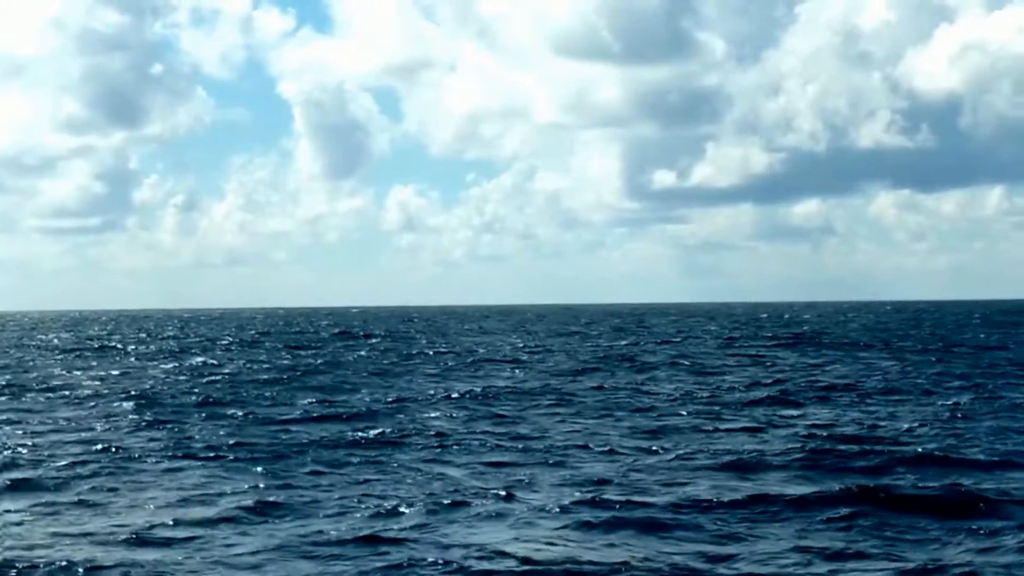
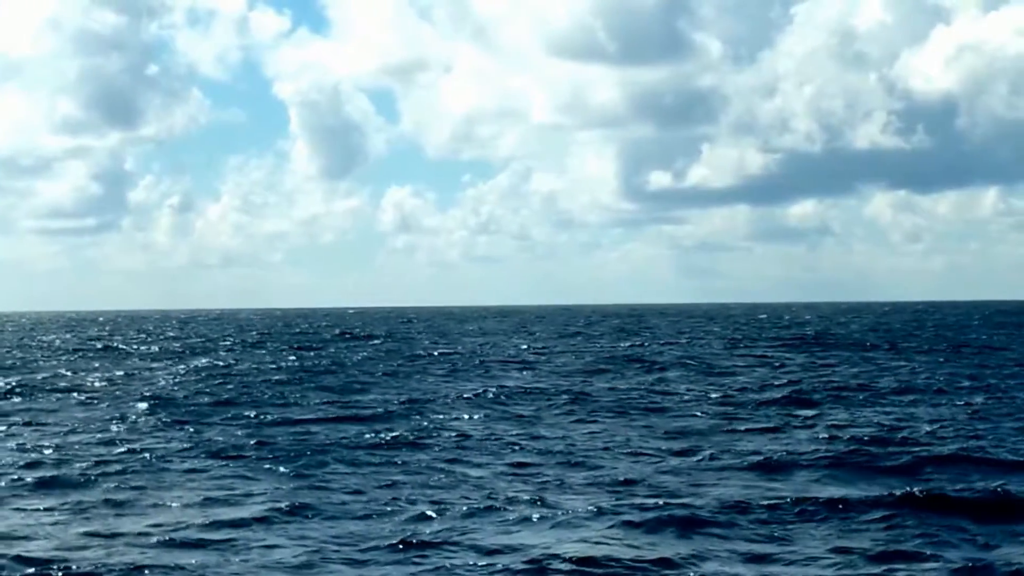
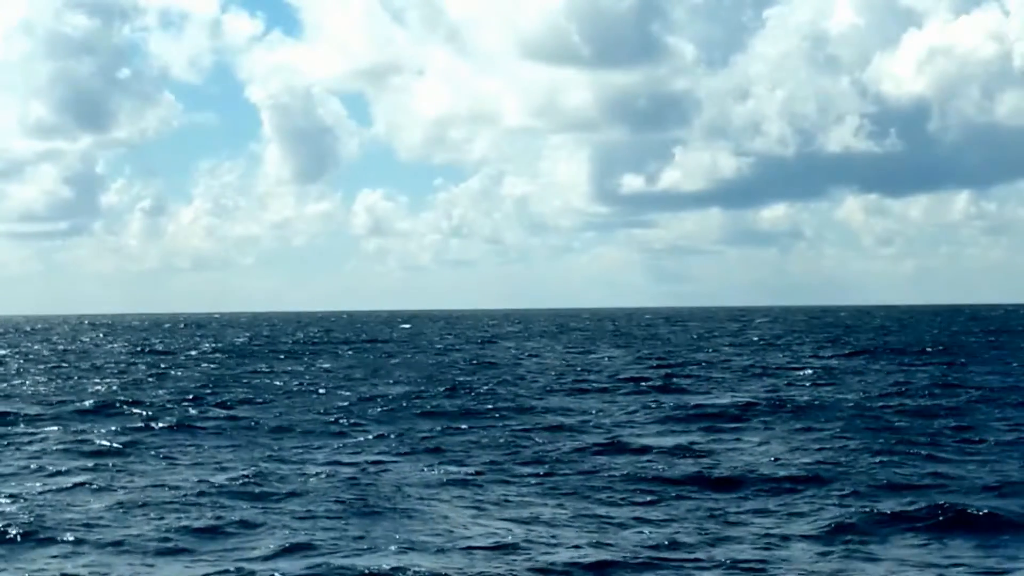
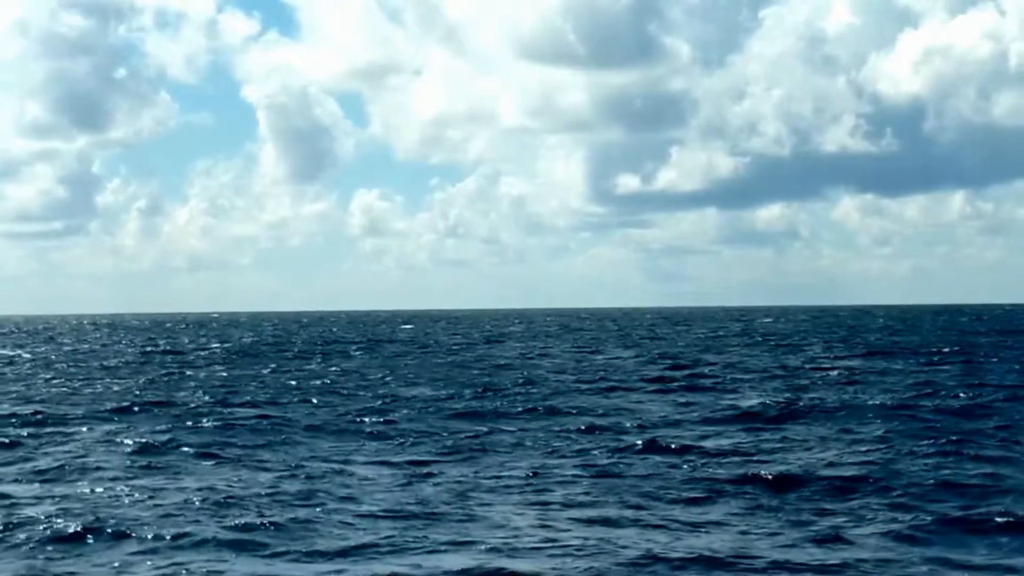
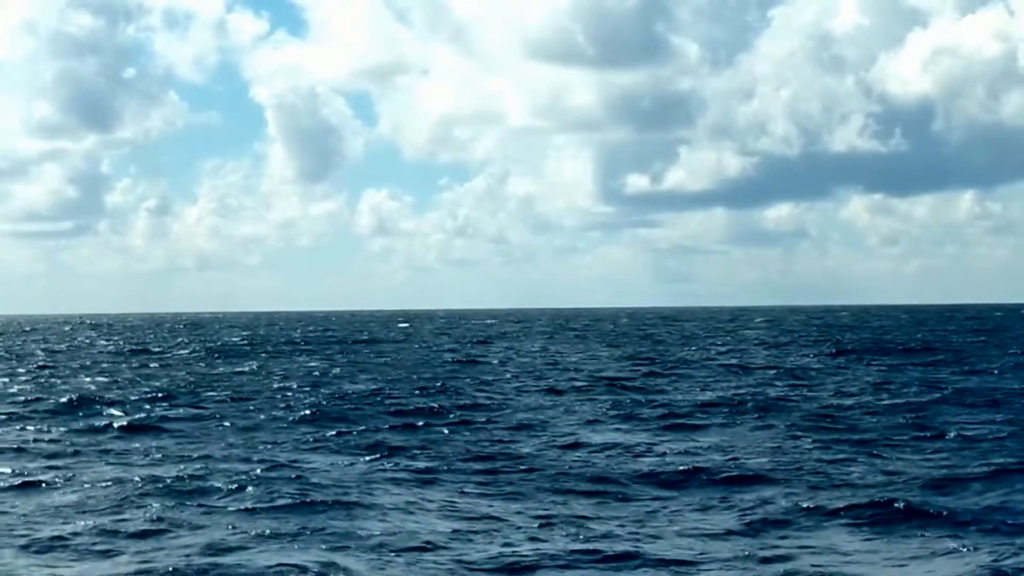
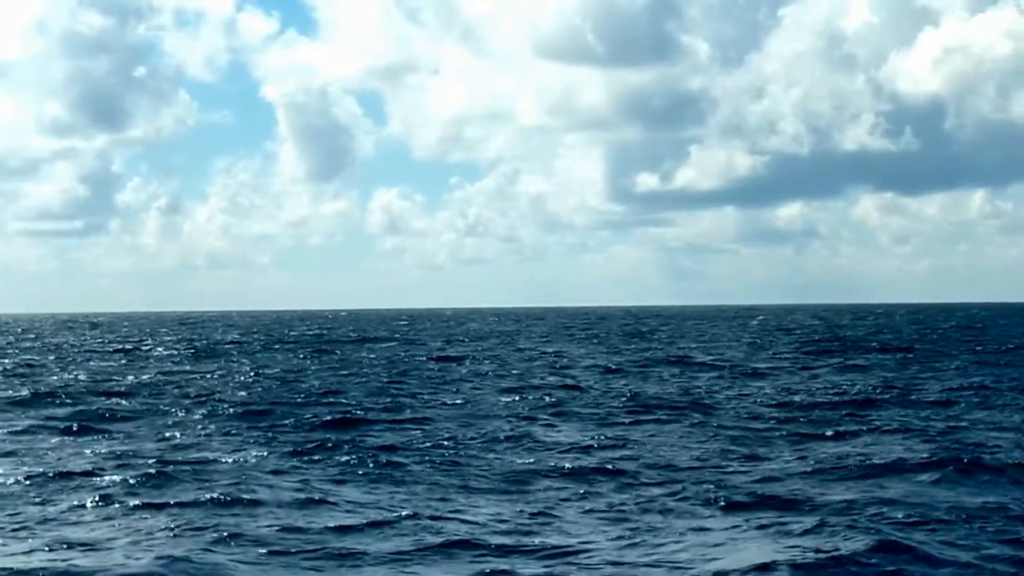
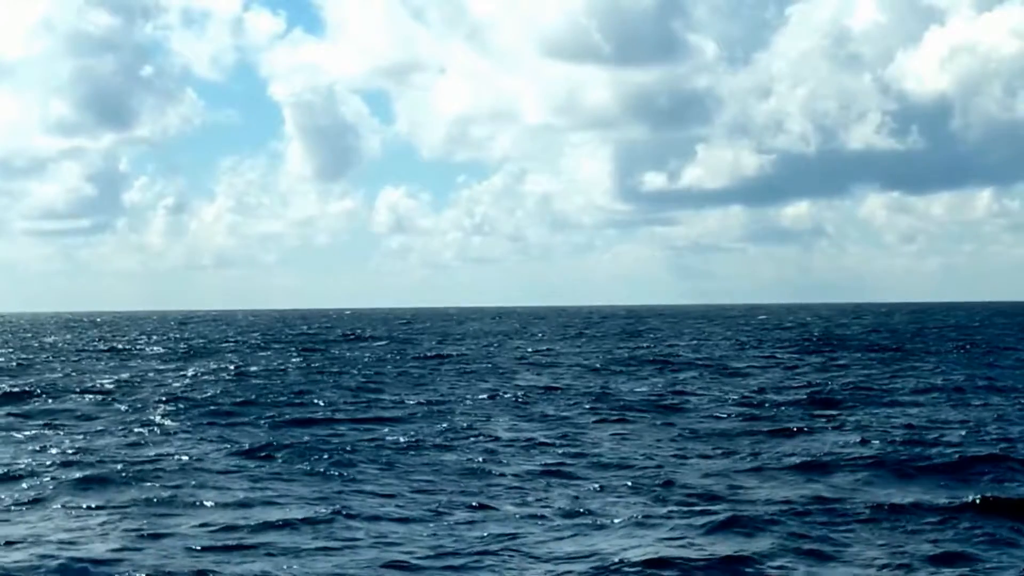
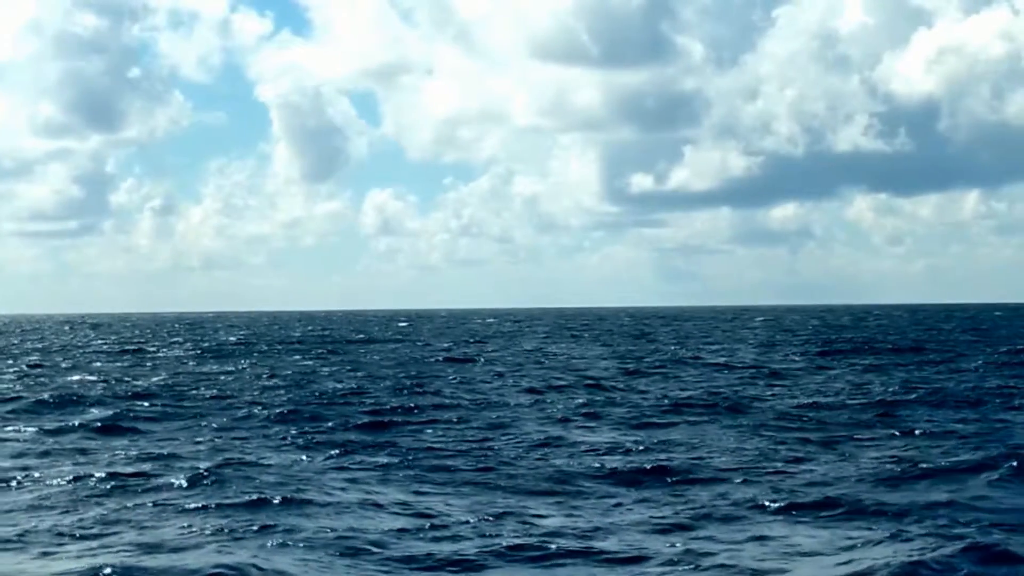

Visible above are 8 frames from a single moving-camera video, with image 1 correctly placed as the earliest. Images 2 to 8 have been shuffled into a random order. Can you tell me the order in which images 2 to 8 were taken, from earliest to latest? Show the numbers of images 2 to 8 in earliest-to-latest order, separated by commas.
2, 7, 6, 8, 5, 3, 4
